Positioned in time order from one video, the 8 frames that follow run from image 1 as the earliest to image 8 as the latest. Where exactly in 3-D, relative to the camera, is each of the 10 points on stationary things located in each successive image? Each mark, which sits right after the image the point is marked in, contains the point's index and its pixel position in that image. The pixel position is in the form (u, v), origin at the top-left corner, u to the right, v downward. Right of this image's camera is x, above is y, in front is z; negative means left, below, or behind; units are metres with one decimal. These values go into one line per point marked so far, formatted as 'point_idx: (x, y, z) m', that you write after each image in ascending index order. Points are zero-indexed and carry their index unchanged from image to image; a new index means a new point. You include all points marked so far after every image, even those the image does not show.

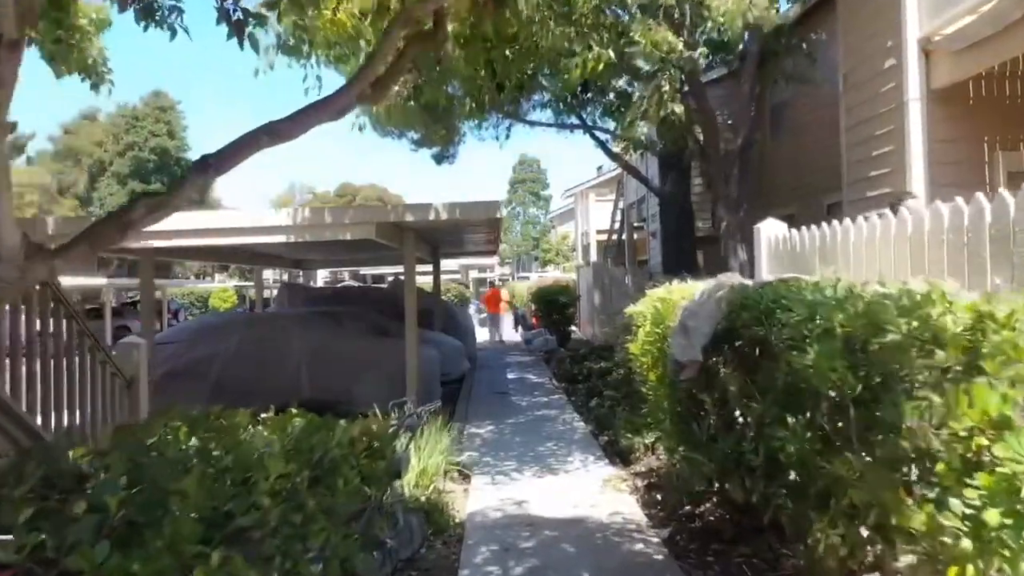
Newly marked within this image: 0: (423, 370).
0: (-1.4, -1.3, +12.9) m
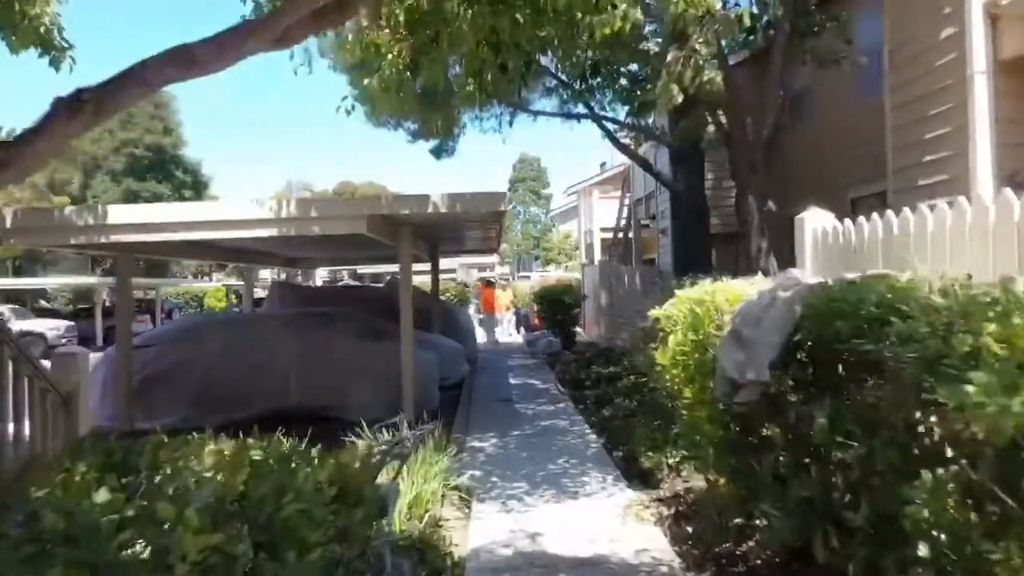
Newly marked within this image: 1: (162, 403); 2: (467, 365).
0: (-1.3, -1.3, +12.0) m
1: (-4.9, -1.6, +11.8) m
2: (-0.8, -1.4, +15.2) m
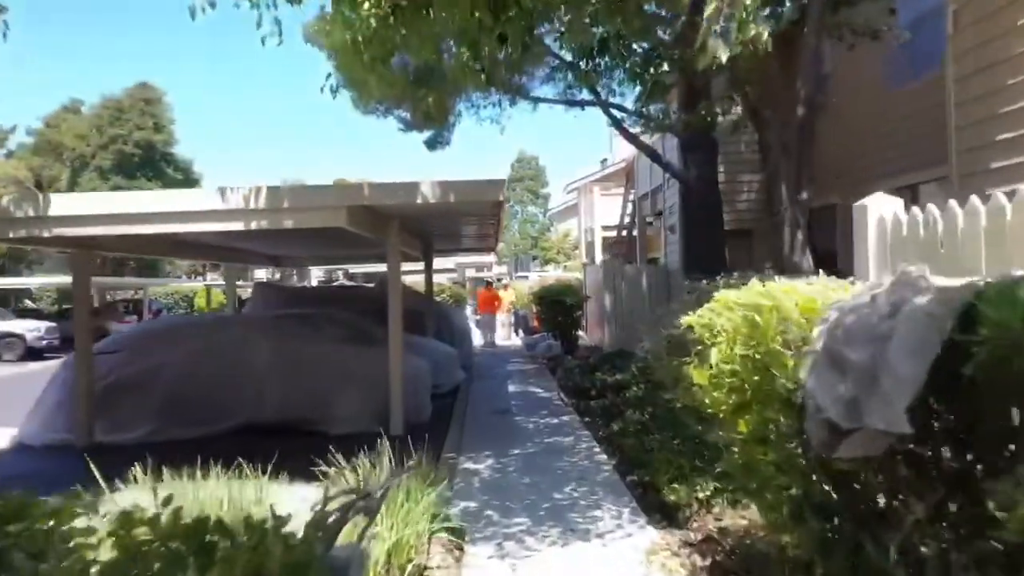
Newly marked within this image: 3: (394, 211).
0: (-1.3, -1.3, +11.0) m
1: (-4.9, -1.6, +10.7) m
2: (-0.8, -1.4, +14.2) m
3: (-1.3, +0.8, +8.9) m
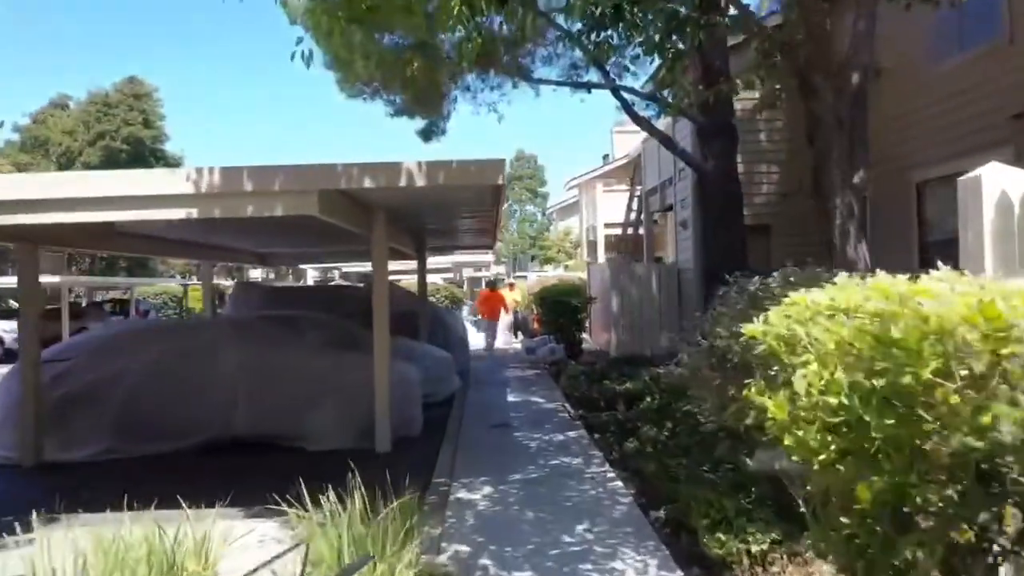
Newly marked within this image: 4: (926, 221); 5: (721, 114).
0: (-1.3, -1.3, +9.9) m
1: (-4.9, -1.6, +9.6) m
2: (-0.9, -1.4, +13.1) m
3: (-1.3, +0.8, +7.8) m
4: (+5.3, +0.9, +10.7) m
5: (+2.9, +2.4, +11.8) m
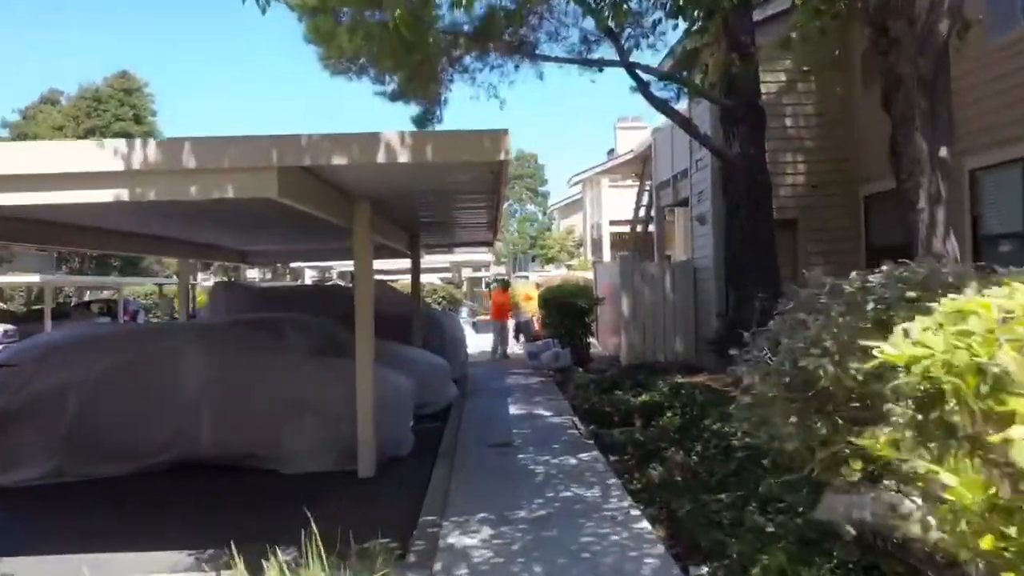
0: (-1.3, -1.3, +8.7) m
1: (-4.9, -1.6, +8.4) m
2: (-0.8, -1.4, +11.9) m
3: (-1.2, +0.8, +6.6) m
4: (+5.3, +0.8, +9.5) m
5: (+3.0, +2.4, +10.6) m
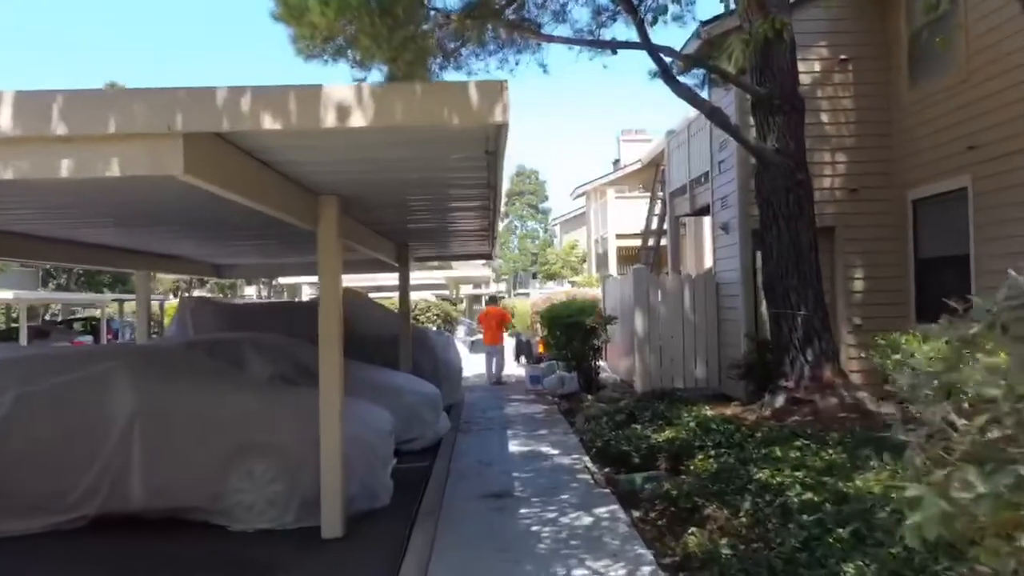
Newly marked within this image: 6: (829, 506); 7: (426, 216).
0: (-1.3, -1.4, +7.2) m
1: (-4.9, -1.7, +6.8) m
2: (-0.8, -1.6, +10.3) m
3: (-1.2, +0.8, +5.1) m
4: (+5.3, +0.7, +8.0) m
5: (+3.0, +2.2, +9.1) m
6: (+2.1, -1.4, +5.5) m
7: (-0.9, +0.8, +9.2) m
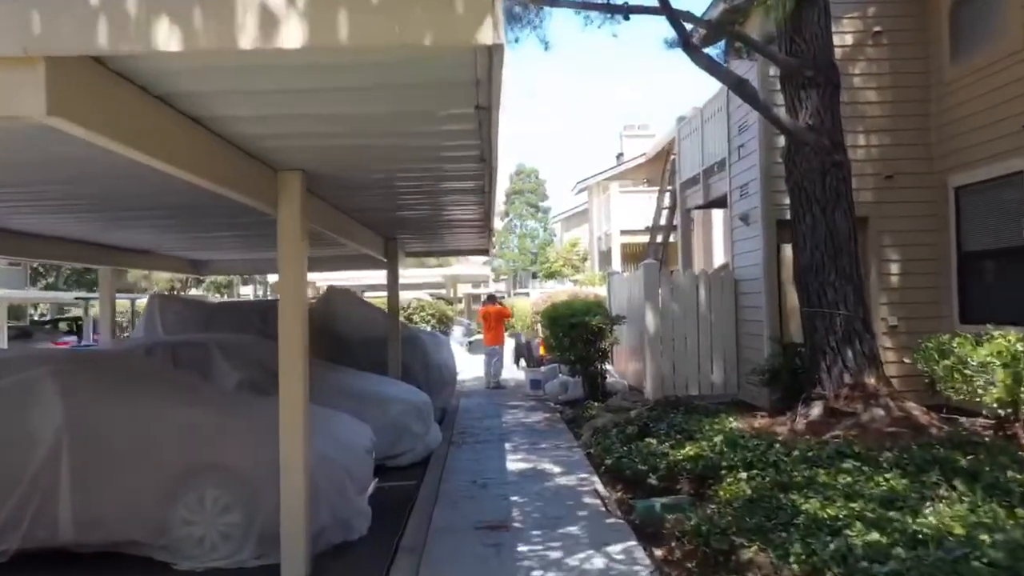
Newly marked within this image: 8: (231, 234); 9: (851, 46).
0: (-1.3, -1.4, +6.1) m
1: (-4.9, -1.7, +5.8) m
2: (-0.8, -1.6, +9.3) m
3: (-1.2, +0.8, +4.0) m
4: (+5.3, +0.7, +6.9) m
5: (+2.9, +2.3, +8.1) m
6: (+2.1, -1.4, +4.4) m
7: (-0.9, +0.8, +8.1) m
8: (-3.6, +0.7, +10.7) m
9: (+4.1, +2.9, +10.1) m
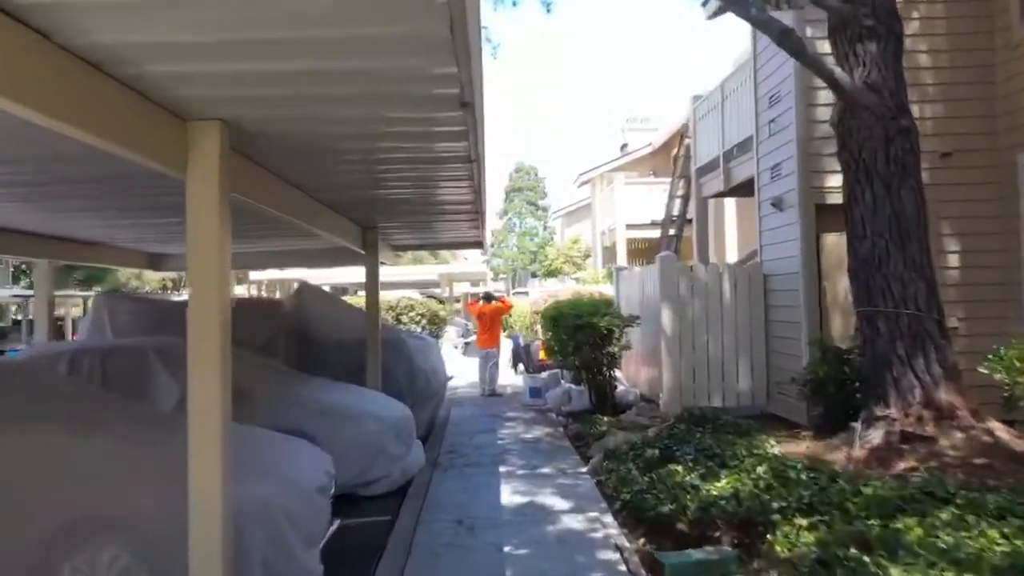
0: (-1.4, -1.3, +4.7) m
1: (-5.0, -1.7, +4.3) m
2: (-0.9, -1.5, +7.9) m
3: (-1.3, +0.8, +2.6) m
4: (+5.2, +0.8, +5.5) m
5: (+2.9, +2.3, +6.6) m
6: (+2.0, -1.4, +3.0) m
7: (-1.0, +0.9, +6.7) m
8: (-3.6, +0.7, +9.3) m
9: (+4.0, +3.0, +8.7) m
